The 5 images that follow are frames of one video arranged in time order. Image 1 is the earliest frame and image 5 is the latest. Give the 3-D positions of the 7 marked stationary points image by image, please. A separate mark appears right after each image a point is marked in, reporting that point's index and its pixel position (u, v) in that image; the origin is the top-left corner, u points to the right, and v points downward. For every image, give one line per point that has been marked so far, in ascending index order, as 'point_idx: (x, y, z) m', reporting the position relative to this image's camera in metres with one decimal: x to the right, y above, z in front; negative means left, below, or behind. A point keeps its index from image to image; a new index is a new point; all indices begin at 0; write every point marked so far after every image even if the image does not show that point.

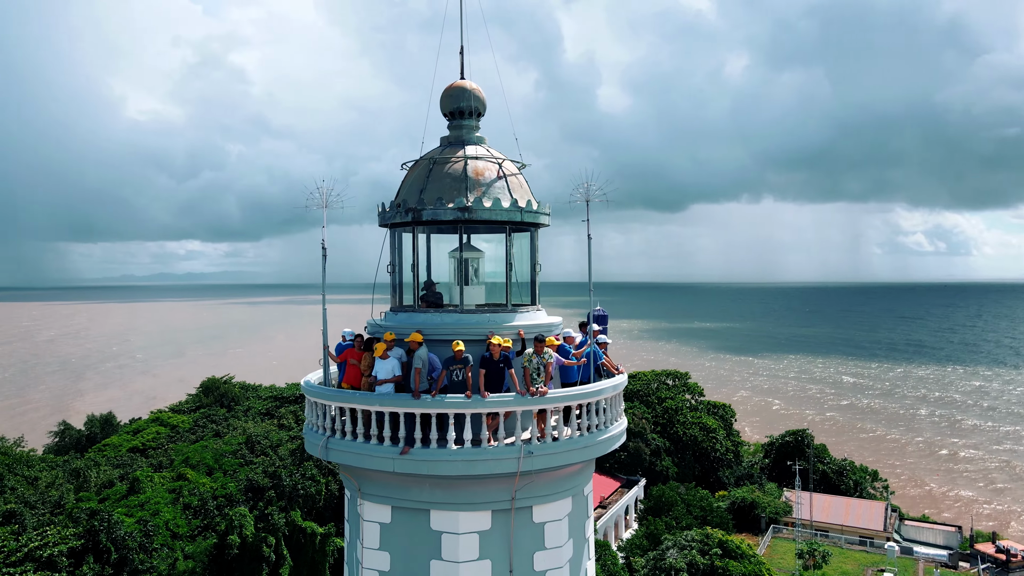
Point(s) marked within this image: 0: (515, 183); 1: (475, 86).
0: (0.0, +1.1, +7.3) m
1: (-0.4, +2.1, +7.6) m
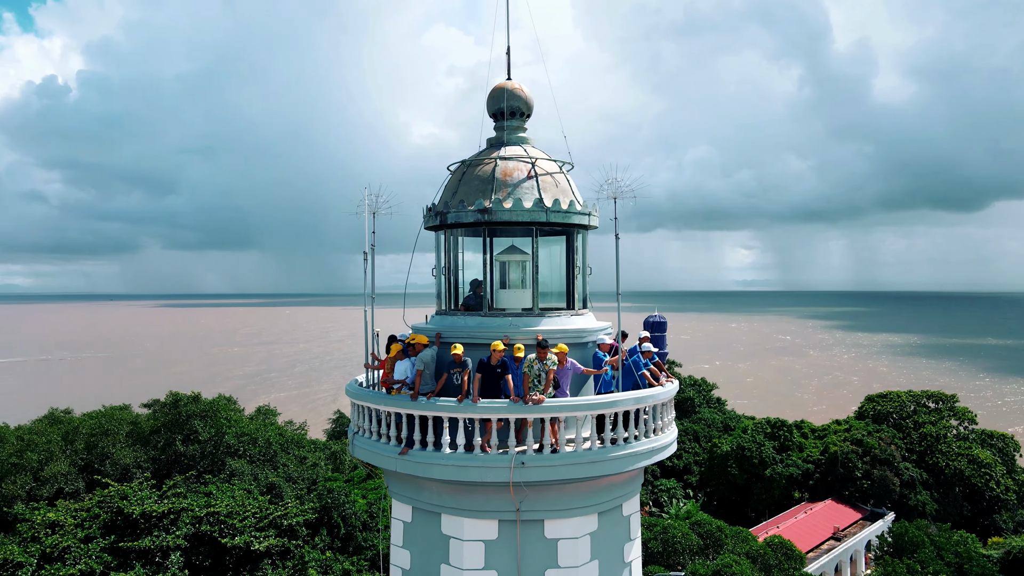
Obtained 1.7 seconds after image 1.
0: (+0.4, +1.0, +7.1) m
1: (+0.1, +2.1, +7.5) m
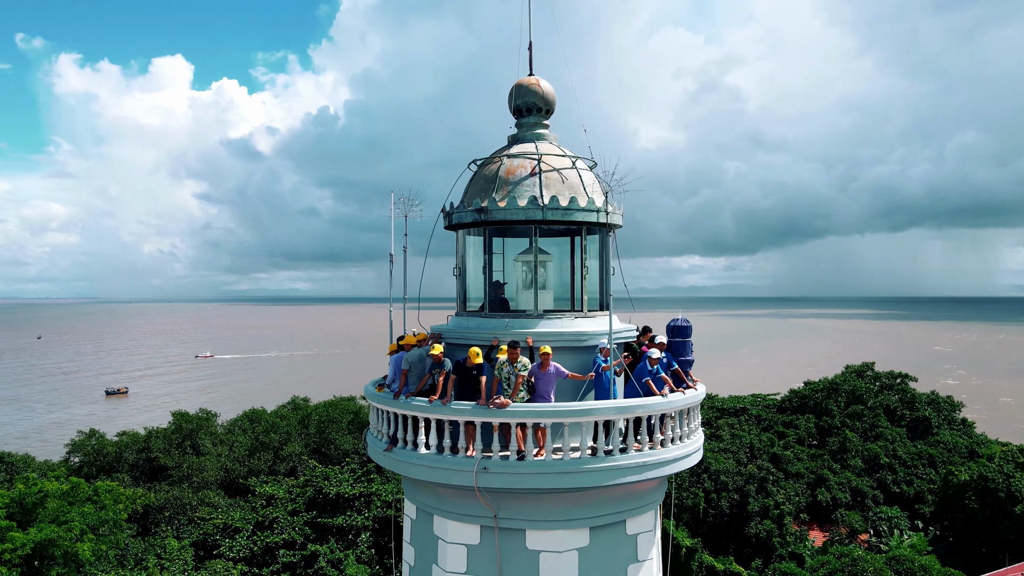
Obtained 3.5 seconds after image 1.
0: (+0.4, +1.0, +6.8) m
1: (+0.3, +2.1, +7.3) m
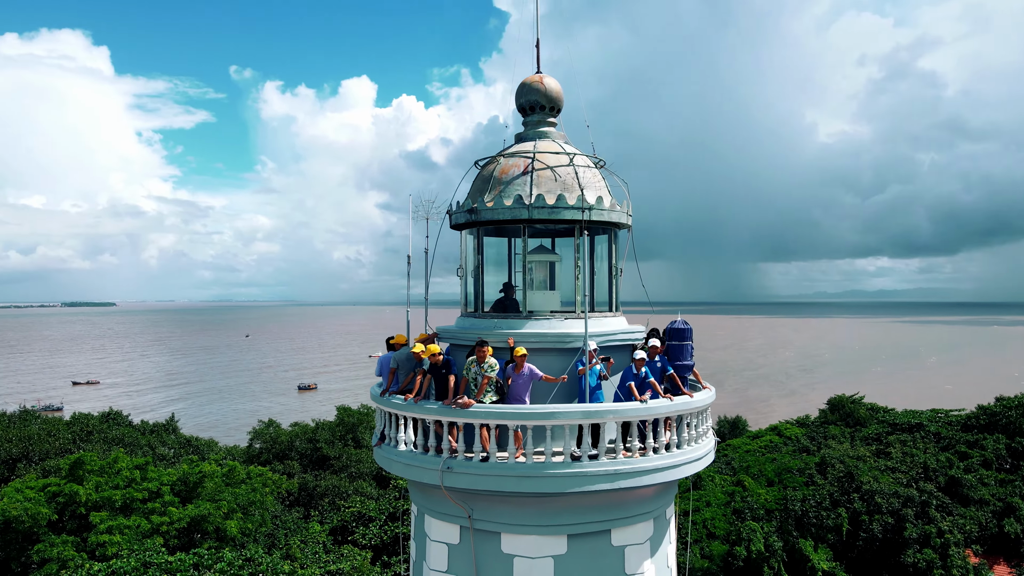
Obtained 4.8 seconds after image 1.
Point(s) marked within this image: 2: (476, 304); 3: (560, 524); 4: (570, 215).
0: (+0.3, +1.0, +6.6) m
1: (+0.3, +2.1, +7.2) m
2: (-0.3, -0.2, +7.1) m
3: (+0.5, -2.0, +6.0) m
4: (+0.5, +0.6, +6.4) m
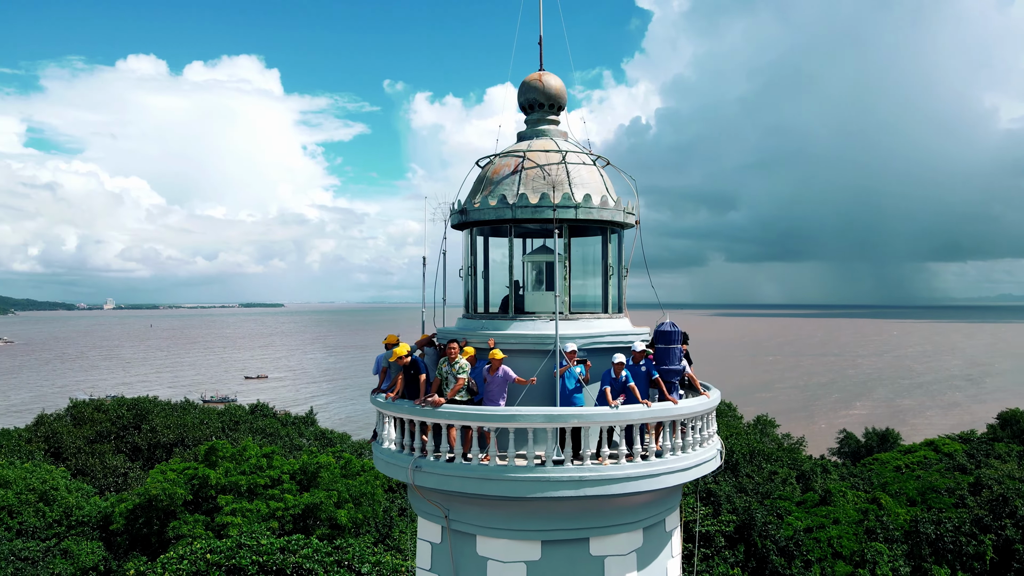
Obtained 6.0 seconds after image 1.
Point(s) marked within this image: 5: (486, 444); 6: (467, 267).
0: (+0.2, +1.0, +6.5) m
1: (+0.3, +2.1, +7.0) m
2: (-0.3, -0.2, +7.1) m
3: (+0.3, -2.0, +5.9) m
4: (+0.4, +0.6, +6.3) m
5: (-0.1, -1.3, +5.9) m
6: (-0.3, +0.2, +7.4) m
